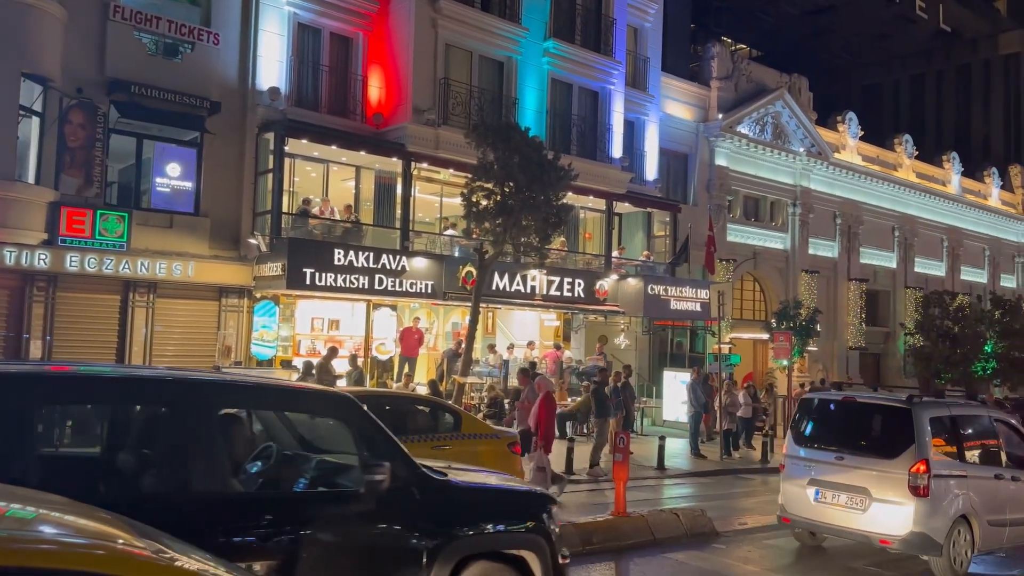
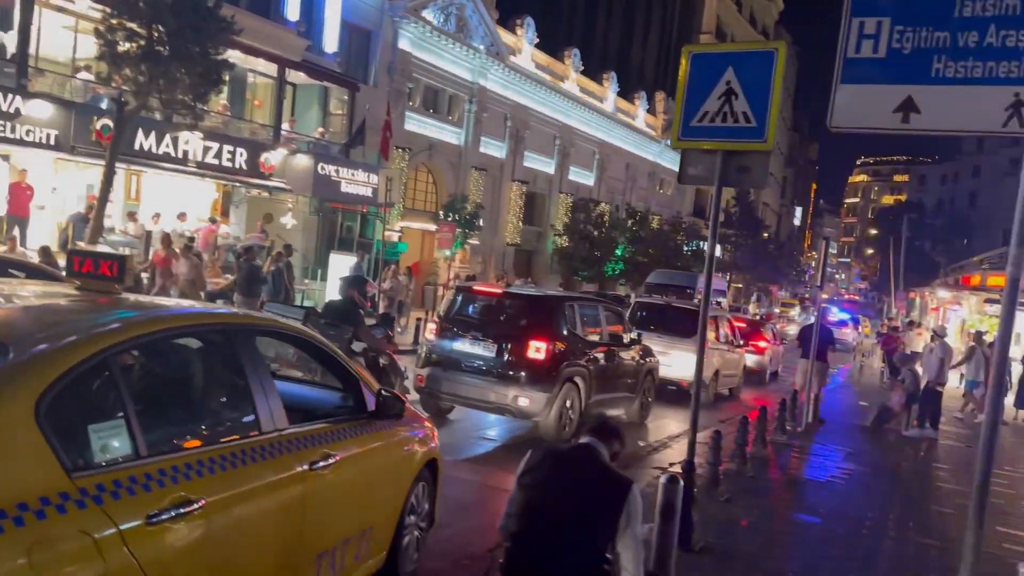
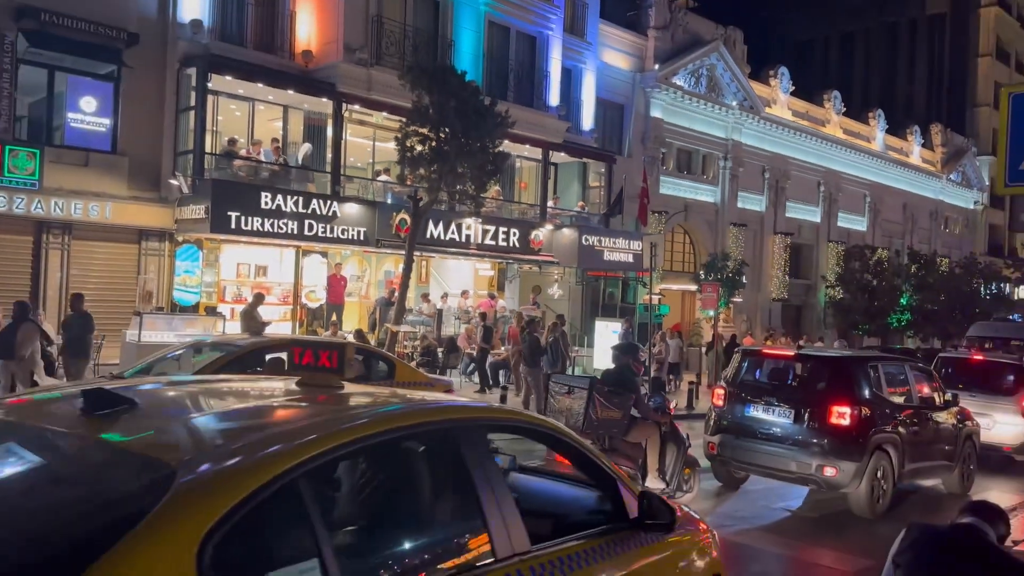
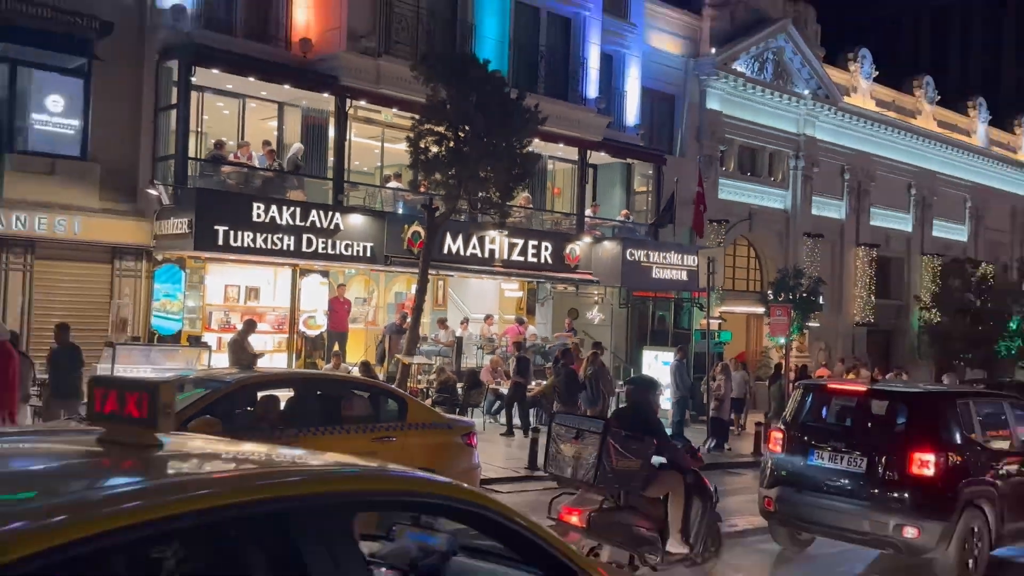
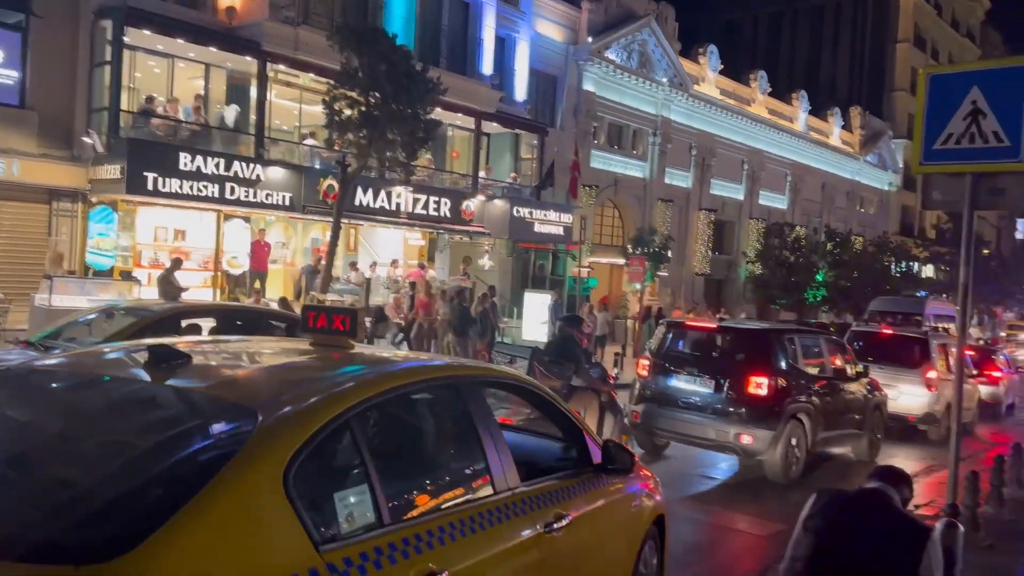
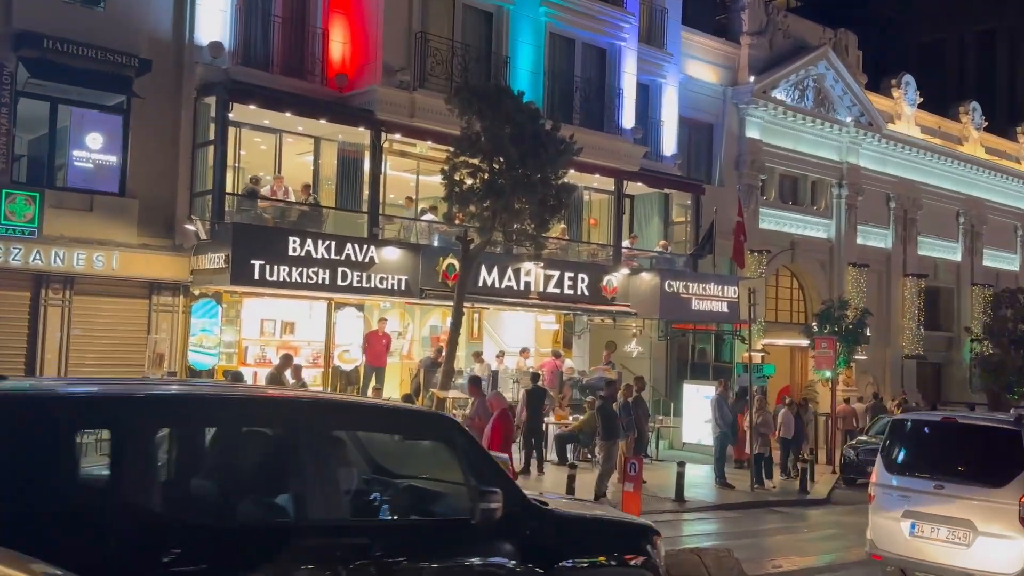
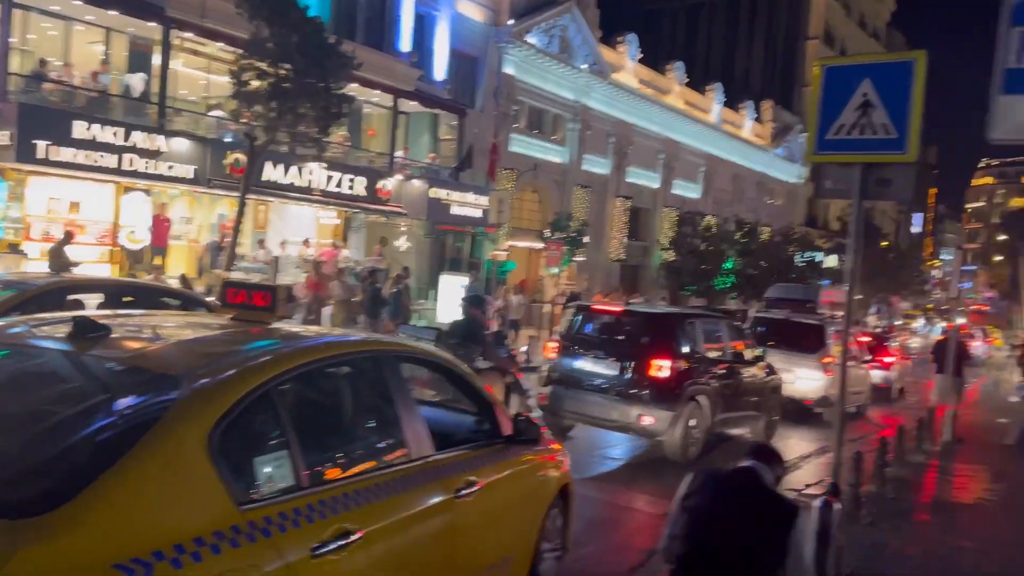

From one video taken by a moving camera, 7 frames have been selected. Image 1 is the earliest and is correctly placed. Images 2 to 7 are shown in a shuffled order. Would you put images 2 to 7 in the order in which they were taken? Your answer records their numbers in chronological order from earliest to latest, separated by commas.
6, 4, 3, 5, 7, 2
